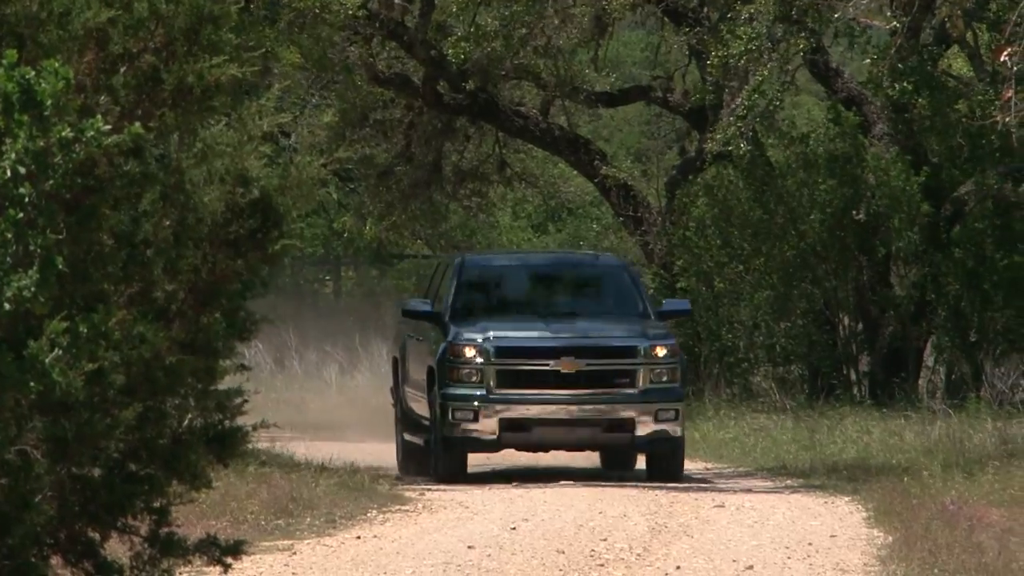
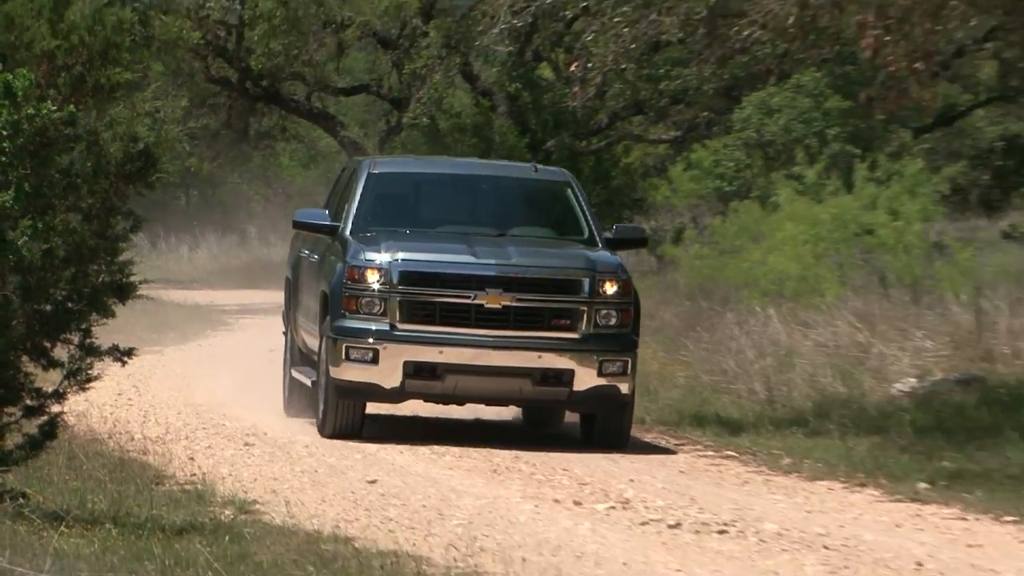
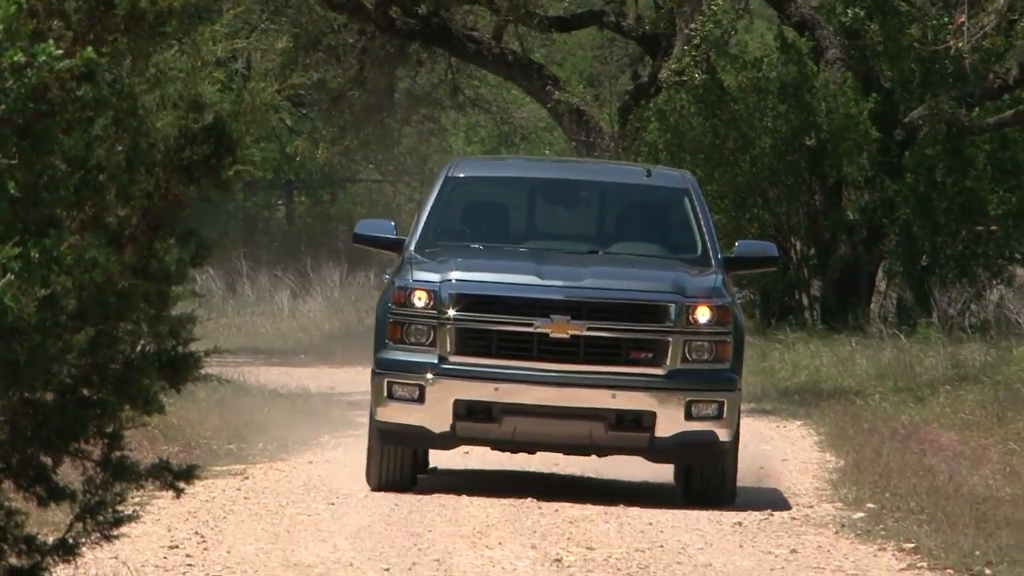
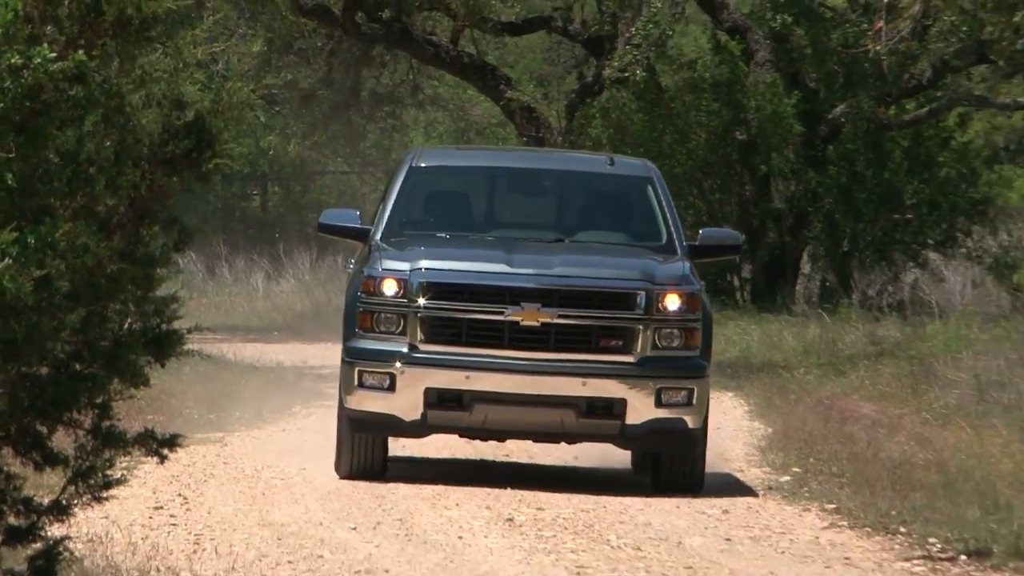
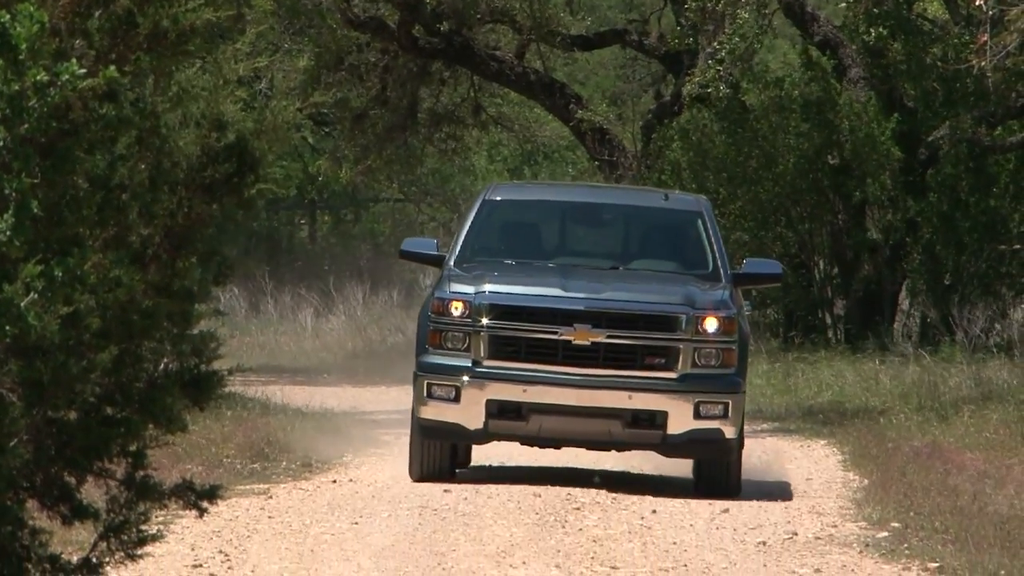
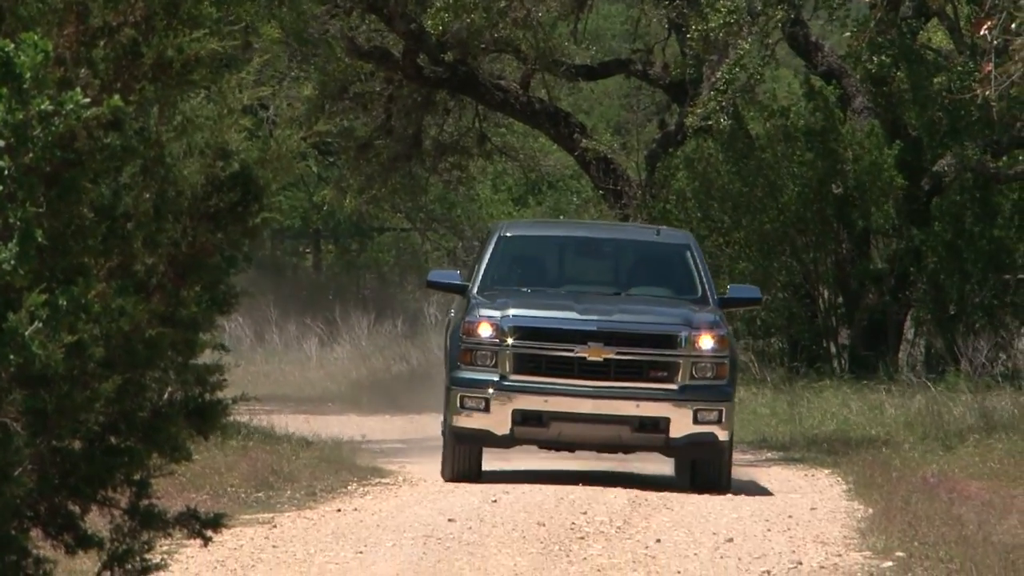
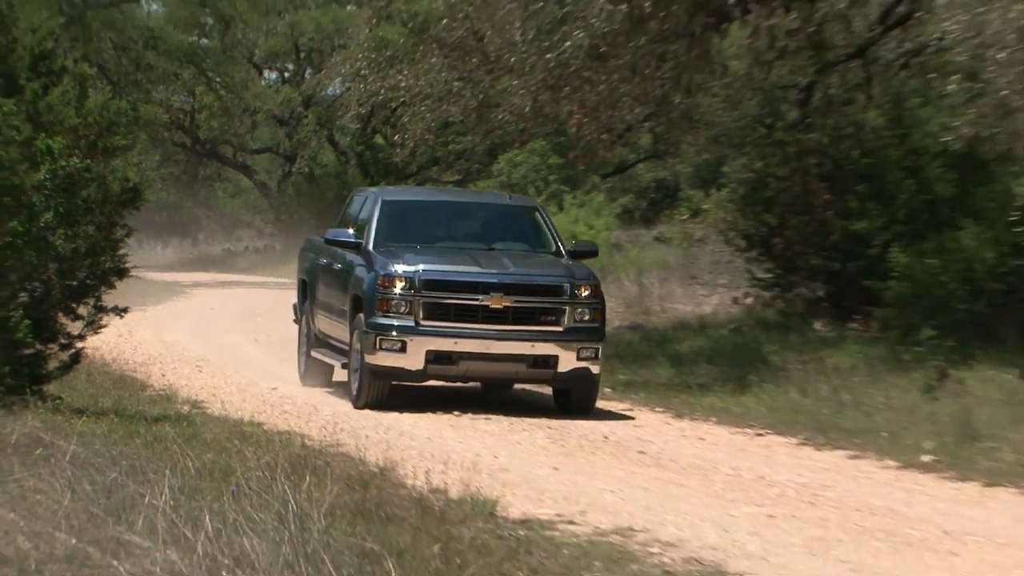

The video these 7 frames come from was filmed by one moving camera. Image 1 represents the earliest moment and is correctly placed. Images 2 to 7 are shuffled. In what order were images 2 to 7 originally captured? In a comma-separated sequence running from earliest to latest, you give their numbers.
6, 5, 3, 4, 2, 7
